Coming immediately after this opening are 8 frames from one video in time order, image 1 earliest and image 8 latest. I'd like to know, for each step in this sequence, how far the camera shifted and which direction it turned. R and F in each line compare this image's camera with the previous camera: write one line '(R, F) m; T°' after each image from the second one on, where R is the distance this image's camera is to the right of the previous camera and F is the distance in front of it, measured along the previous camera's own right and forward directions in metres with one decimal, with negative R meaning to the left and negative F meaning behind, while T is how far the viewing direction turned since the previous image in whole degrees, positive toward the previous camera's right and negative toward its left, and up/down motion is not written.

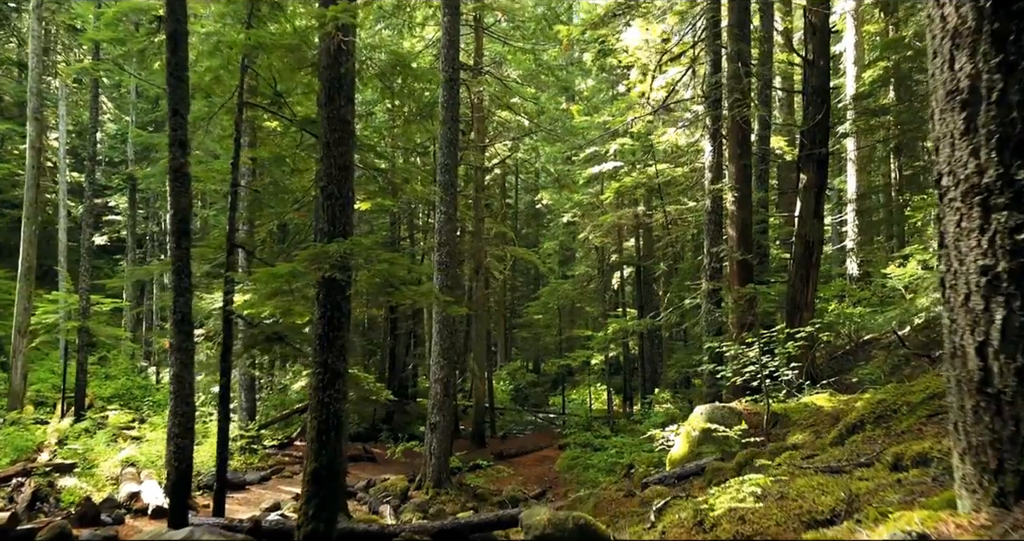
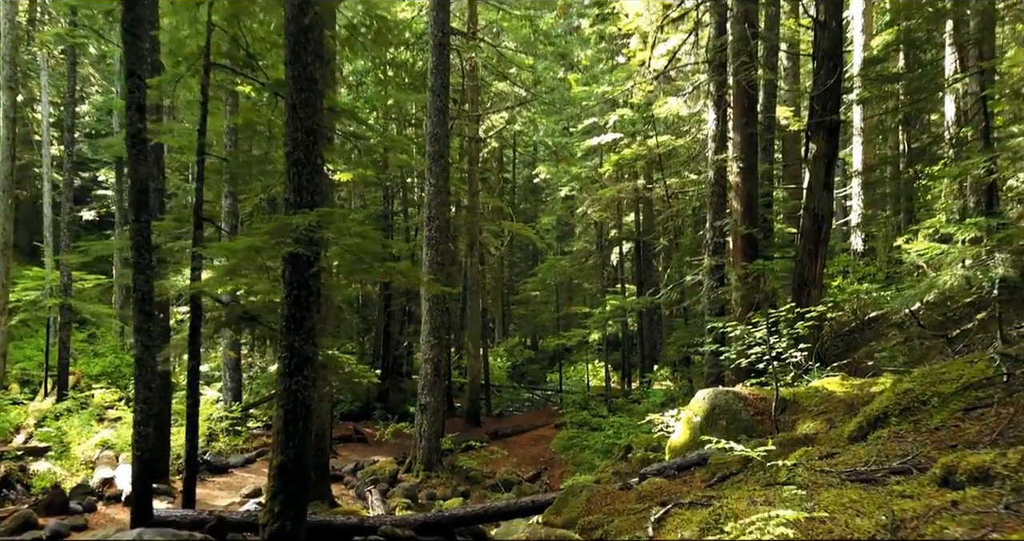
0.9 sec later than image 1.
(+0.1, +0.6) m; 0°
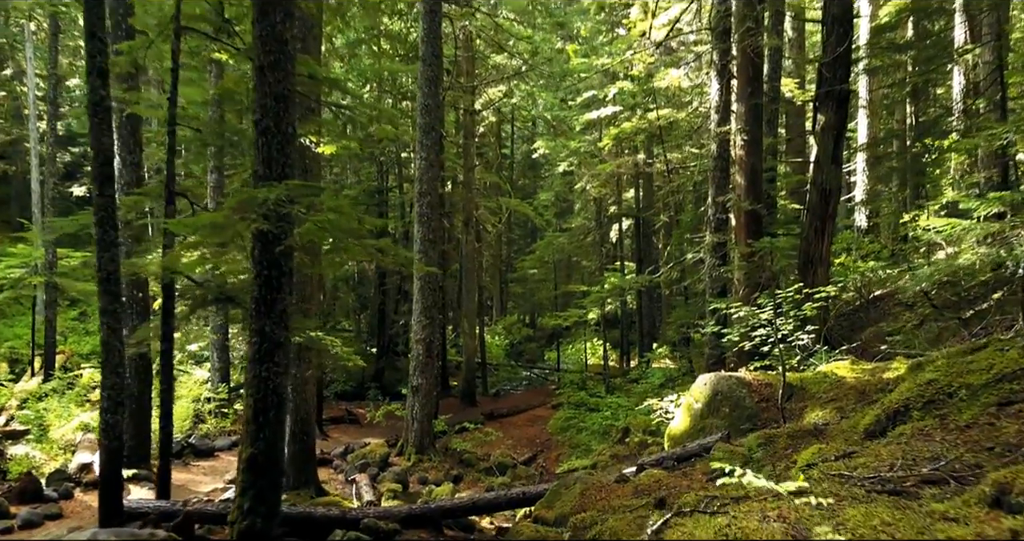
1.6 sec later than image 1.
(+0.1, +0.4) m; 0°
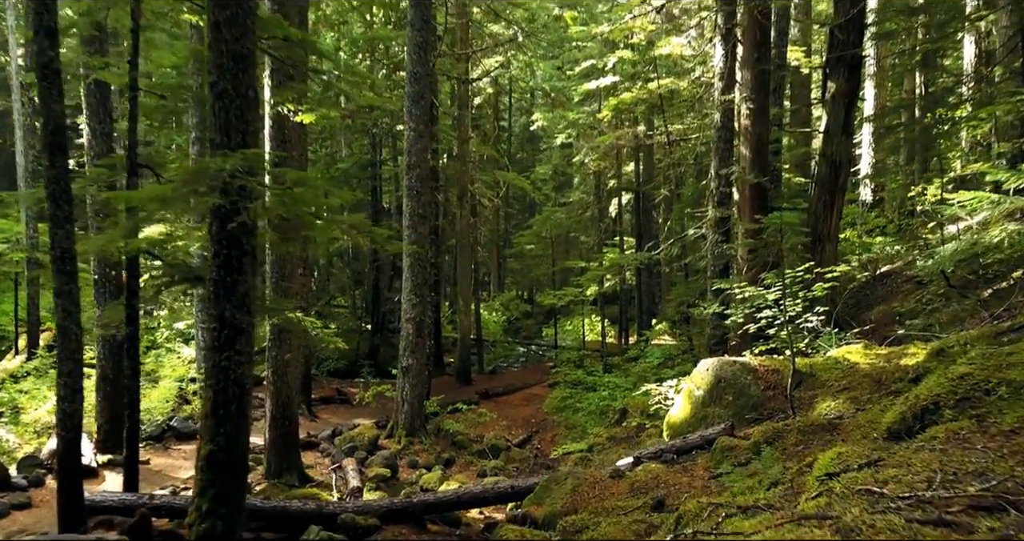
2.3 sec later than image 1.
(+0.1, +0.5) m; 0°
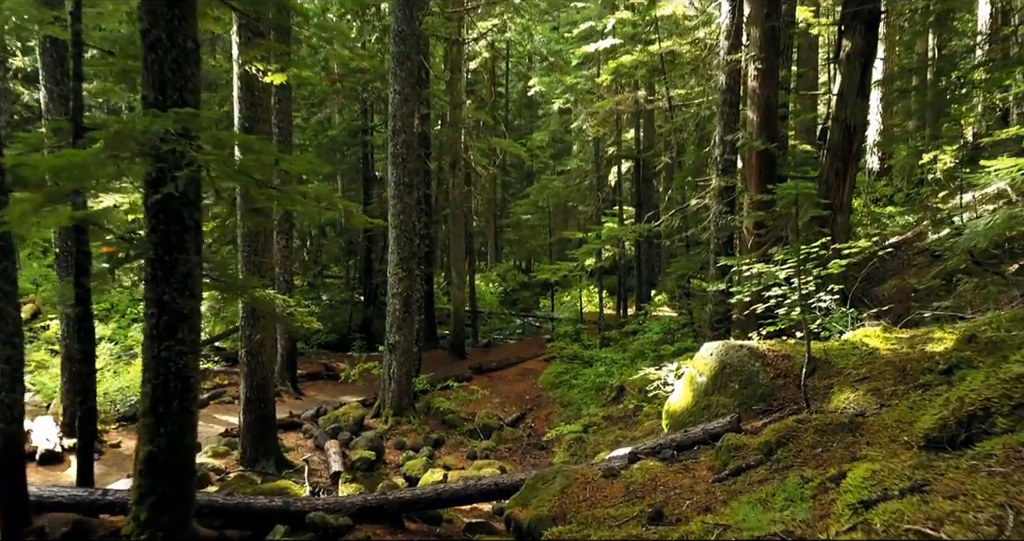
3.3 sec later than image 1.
(+0.1, +0.6) m; 0°
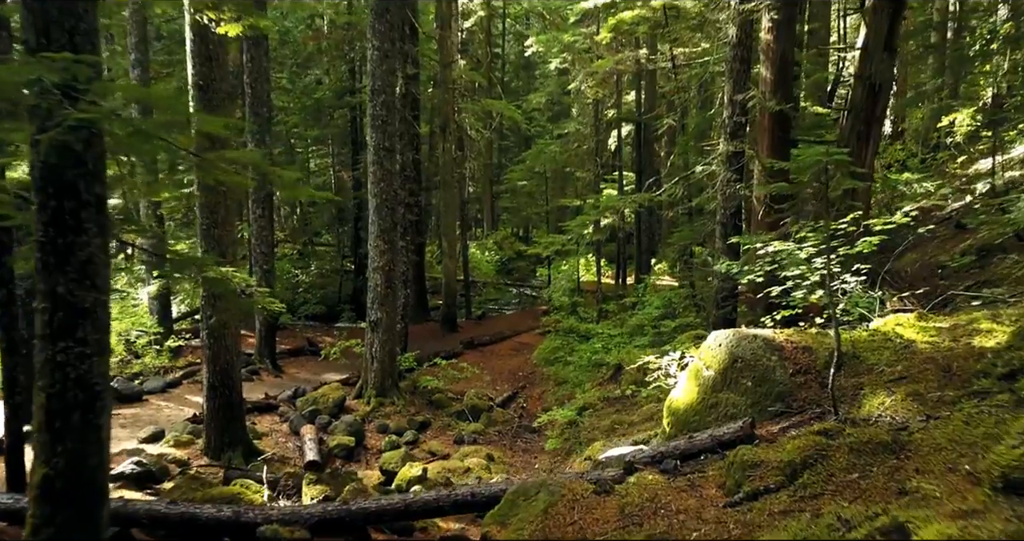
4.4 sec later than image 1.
(+0.1, +0.8) m; 0°
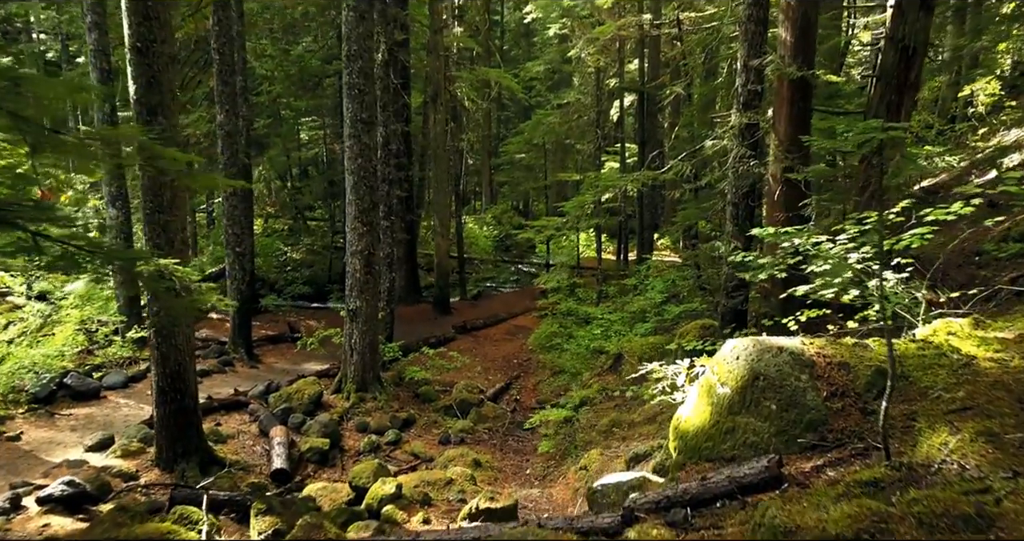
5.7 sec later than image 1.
(+0.2, +0.9) m; 0°
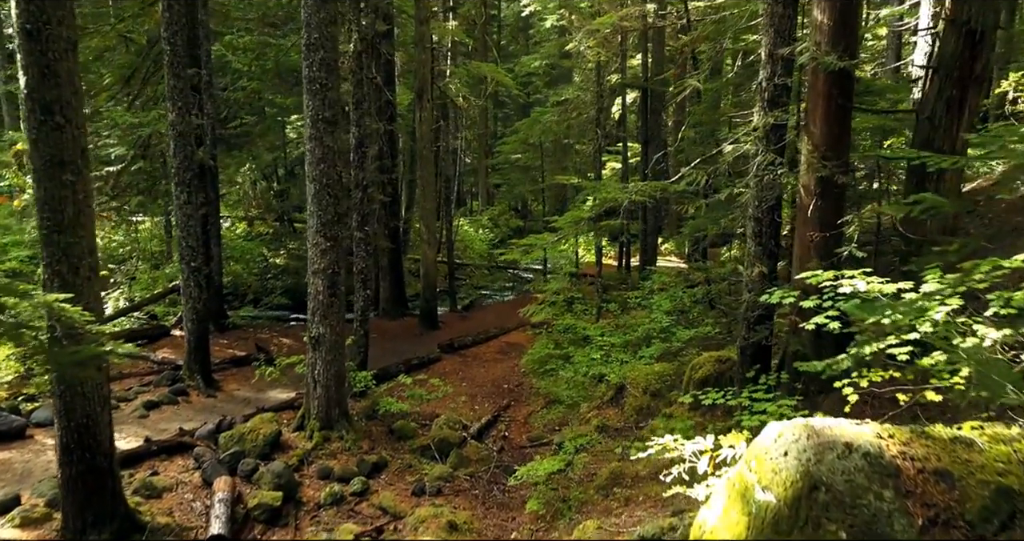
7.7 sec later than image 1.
(+0.2, +1.2) m; 0°
